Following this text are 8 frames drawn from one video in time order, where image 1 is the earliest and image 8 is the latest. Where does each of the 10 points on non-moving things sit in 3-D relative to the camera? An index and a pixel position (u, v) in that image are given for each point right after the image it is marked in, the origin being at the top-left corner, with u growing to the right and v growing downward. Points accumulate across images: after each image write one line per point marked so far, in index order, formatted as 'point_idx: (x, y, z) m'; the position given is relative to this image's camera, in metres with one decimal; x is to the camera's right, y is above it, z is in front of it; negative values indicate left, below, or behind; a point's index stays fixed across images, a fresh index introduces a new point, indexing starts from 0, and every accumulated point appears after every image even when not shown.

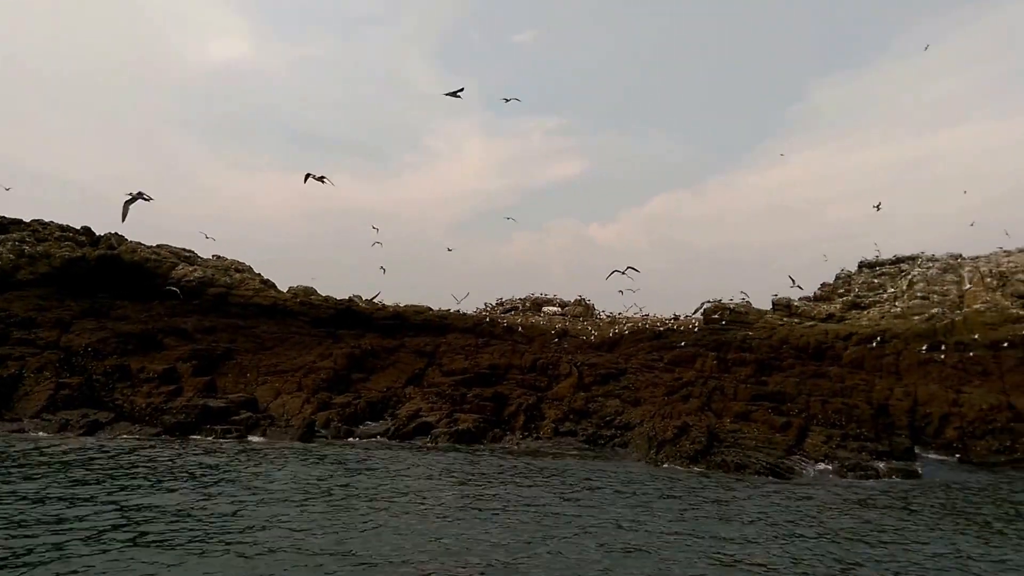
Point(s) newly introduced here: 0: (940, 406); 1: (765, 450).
0: (+14.6, -4.0, +20.0) m
1: (+8.5, -5.5, +19.5) m
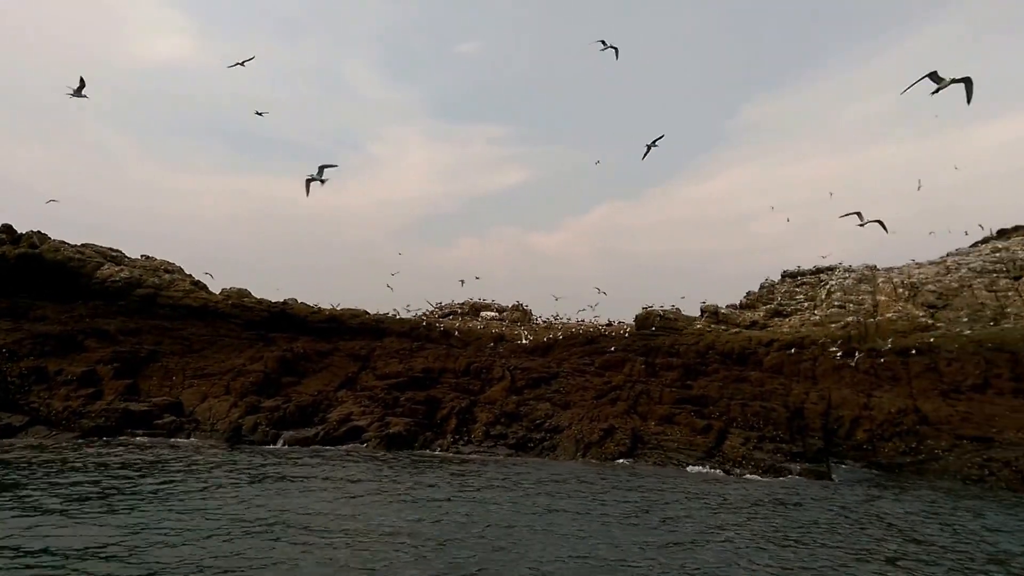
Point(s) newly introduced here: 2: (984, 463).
0: (+12.2, -4.3, +20.9) m
1: (+6.1, -5.7, +20.1) m
2: (+15.7, -5.8, +19.1) m
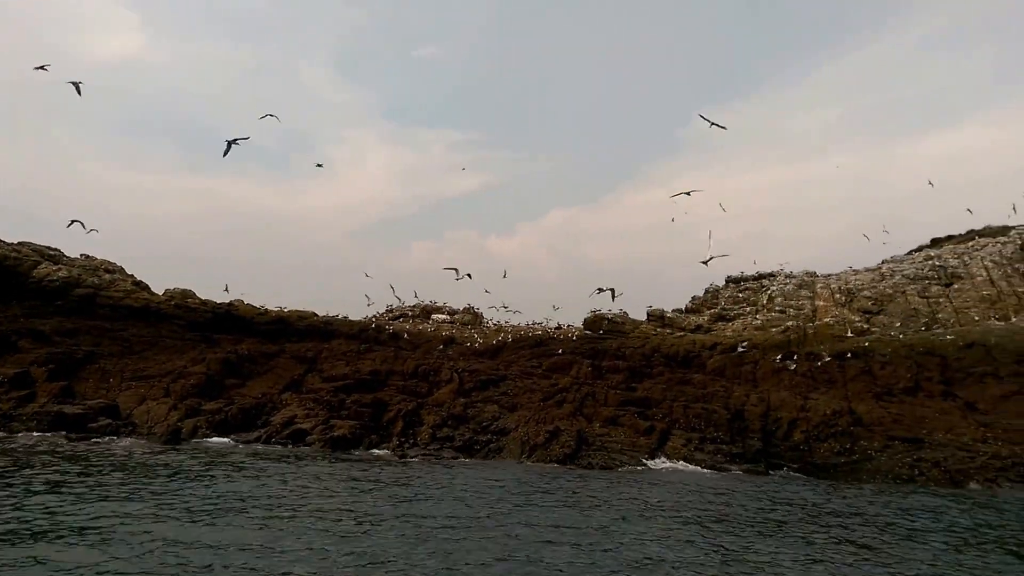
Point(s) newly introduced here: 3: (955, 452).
0: (+10.2, -4.5, +21.4) m
1: (+4.2, -5.8, +20.4) m
2: (+13.8, -6.0, +19.8) m
3: (+15.2, -5.6, +19.8) m
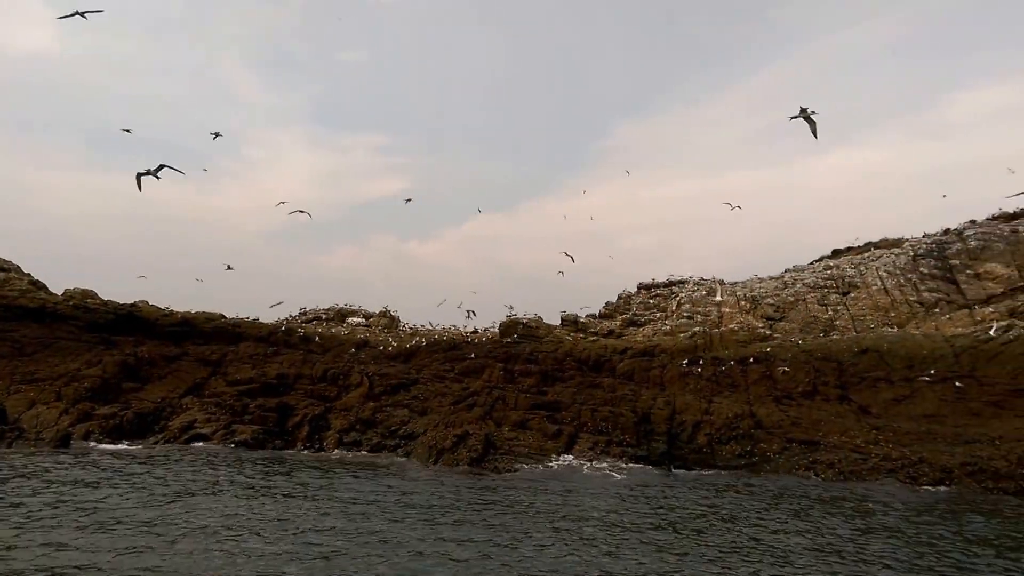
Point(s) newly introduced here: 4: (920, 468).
0: (+6.8, -4.8, +21.9) m
1: (+0.9, -6.0, +20.5) m
2: (+10.5, -6.2, +20.5) m
3: (+11.9, -5.8, +20.5) m
4: (+14.1, -6.2, +19.9) m
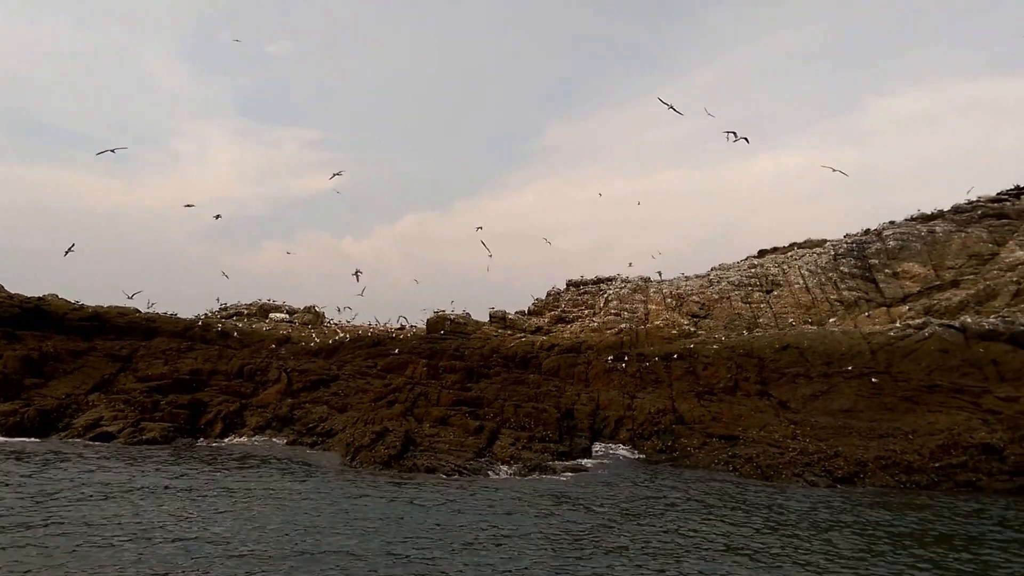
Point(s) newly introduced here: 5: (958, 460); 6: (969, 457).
0: (+3.9, -4.6, +21.9) m
1: (-2.0, -5.8, +20.2) m
2: (+7.7, -6.1, +20.6) m
3: (+9.1, -5.7, +20.7) m
4: (+11.2, -6.0, +20.1) m
5: (+15.0, -5.7, +19.4) m
6: (+15.4, -5.6, +19.4) m
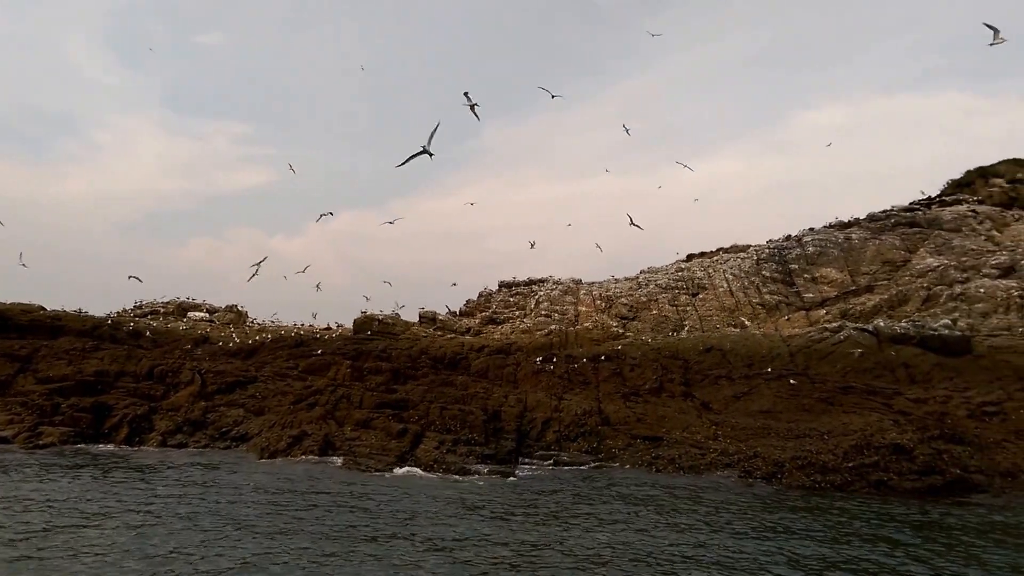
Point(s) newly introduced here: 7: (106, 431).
0: (+1.2, -4.6, +21.8) m
1: (-4.6, -5.8, +19.7) m
2: (+5.0, -6.2, +20.8) m
3: (+6.4, -5.8, +21.0) m
4: (+8.5, -6.1, +20.5) m
5: (+12.4, -5.9, +20.1) m
6: (+12.7, -5.8, +20.1) m
7: (-13.5, -4.8, +19.4) m
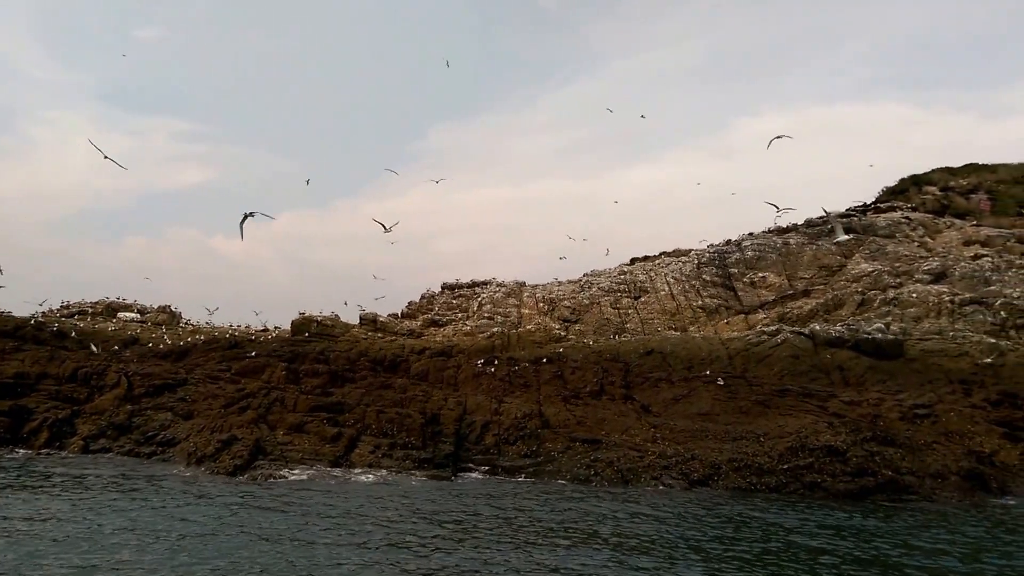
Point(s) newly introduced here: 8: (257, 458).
0: (-1.1, -4.7, +21.7) m
1: (-6.8, -5.8, +19.3) m
2: (+2.7, -6.3, +20.8) m
3: (+4.1, -5.9, +21.0) m
4: (+6.3, -6.3, +20.6) m
5: (+10.1, -6.0, +20.3) m
6: (+10.5, -6.0, +20.3) m
7: (-15.7, -4.7, +18.7) m
8: (-8.5, -5.6, +19.2) m
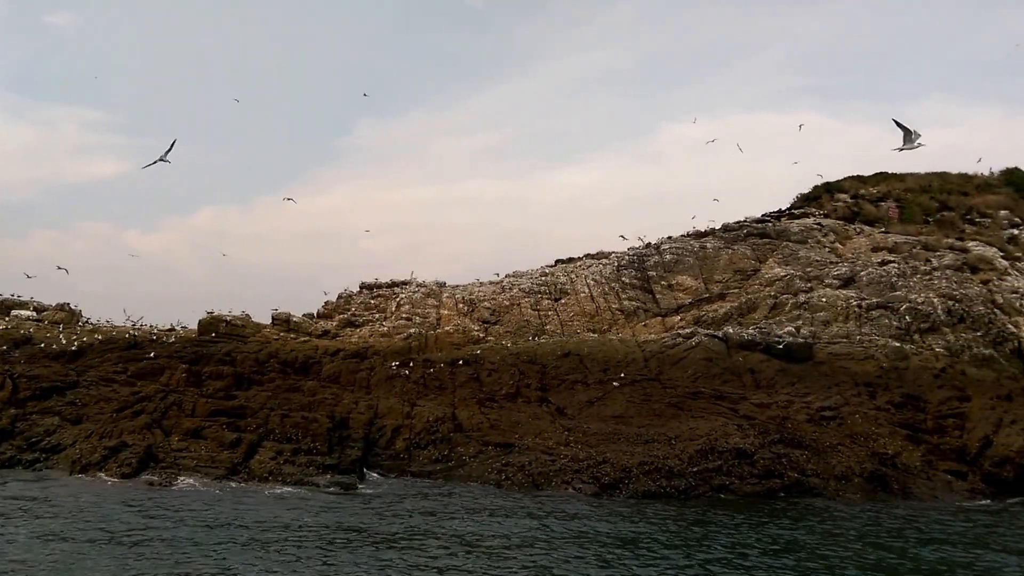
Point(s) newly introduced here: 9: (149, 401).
0: (-4.3, -4.8, +21.3) m
1: (-9.9, -5.8, +18.7) m
2: (-0.5, -6.3, +20.6) m
3: (+0.9, -6.0, +20.9) m
4: (+3.1, -6.4, +20.7) m
5: (+7.0, -6.2, +20.6) m
6: (+7.3, -6.1, +20.6) m
7: (-18.7, -4.6, +17.6) m
8: (-11.6, -5.5, +18.4) m
9: (-12.2, -3.8, +19.9) m
